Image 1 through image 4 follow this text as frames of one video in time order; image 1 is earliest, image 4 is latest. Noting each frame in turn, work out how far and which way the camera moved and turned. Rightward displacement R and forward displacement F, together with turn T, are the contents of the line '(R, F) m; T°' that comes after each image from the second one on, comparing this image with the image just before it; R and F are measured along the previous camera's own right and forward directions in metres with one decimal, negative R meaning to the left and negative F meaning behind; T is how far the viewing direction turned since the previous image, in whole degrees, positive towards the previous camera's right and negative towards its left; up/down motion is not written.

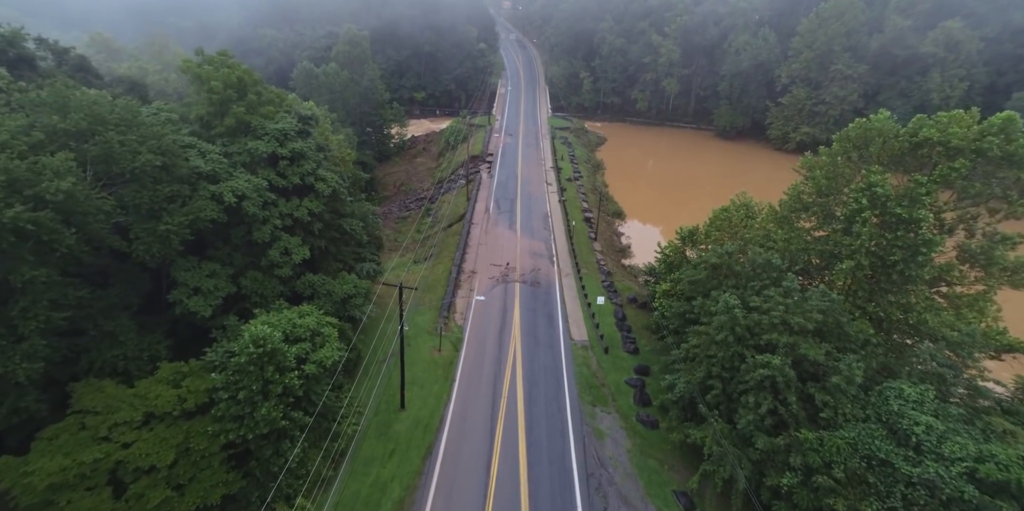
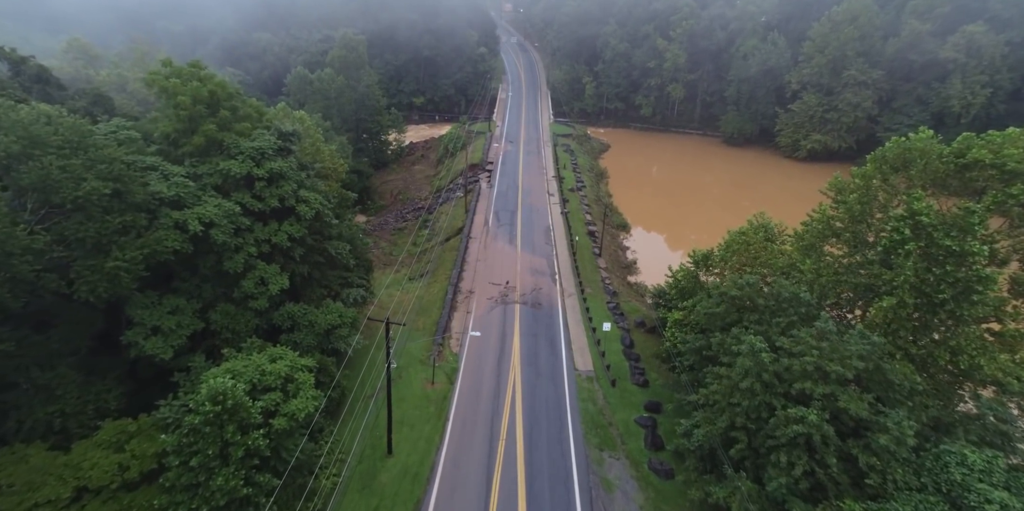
(+0.1, +2.3) m; 0°
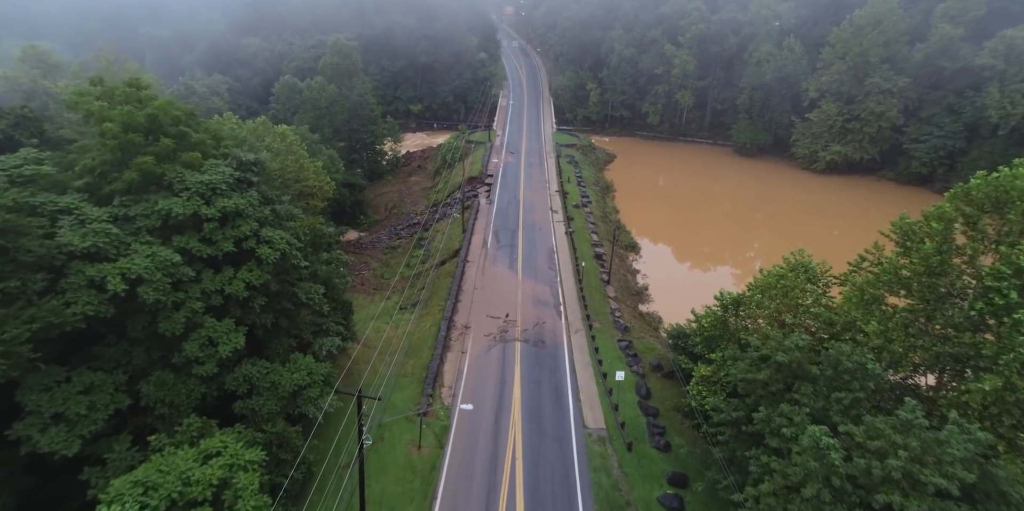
(+0.1, +3.7) m; 0°
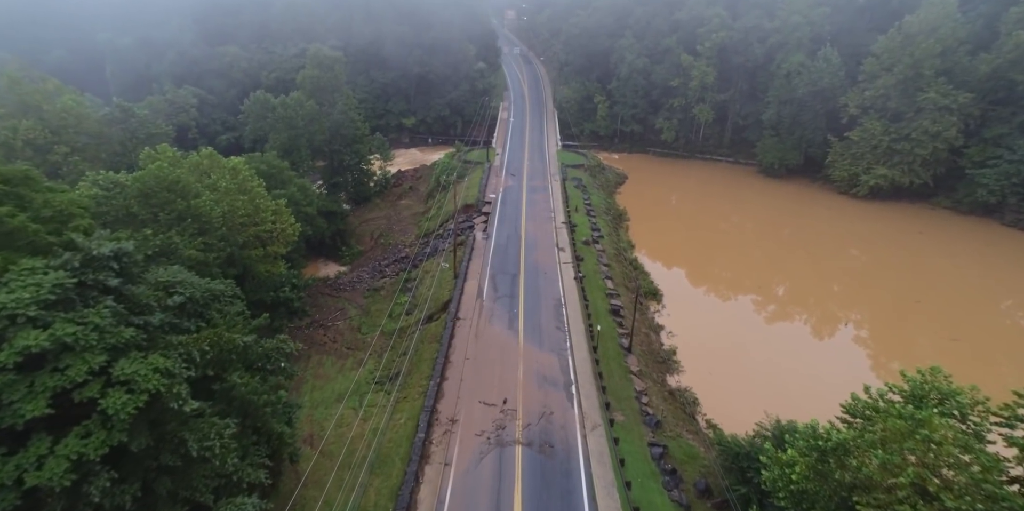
(+0.2, +7.4) m; 0°
